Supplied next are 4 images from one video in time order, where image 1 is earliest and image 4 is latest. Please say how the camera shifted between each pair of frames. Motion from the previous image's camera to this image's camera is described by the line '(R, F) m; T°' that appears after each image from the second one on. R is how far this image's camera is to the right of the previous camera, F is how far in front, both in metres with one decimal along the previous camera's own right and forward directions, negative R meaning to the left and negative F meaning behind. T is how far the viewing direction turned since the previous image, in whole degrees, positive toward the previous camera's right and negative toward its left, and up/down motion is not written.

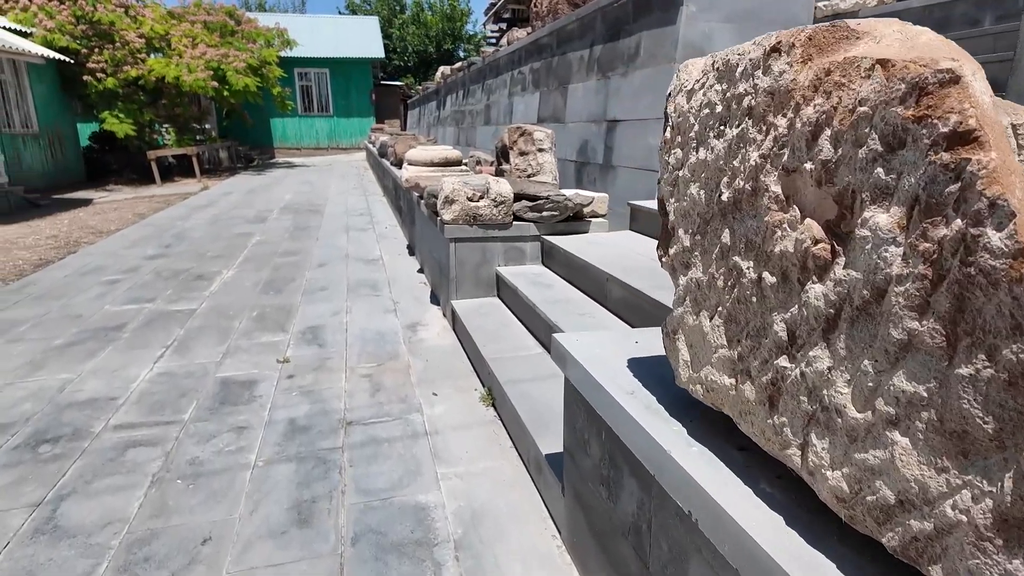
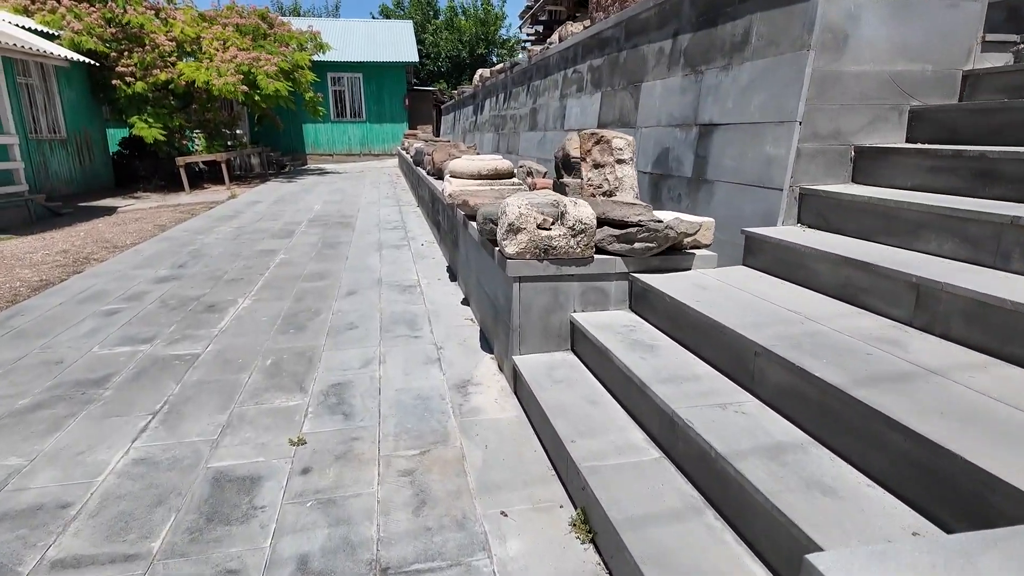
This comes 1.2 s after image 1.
(-0.2, +0.8) m; -3°
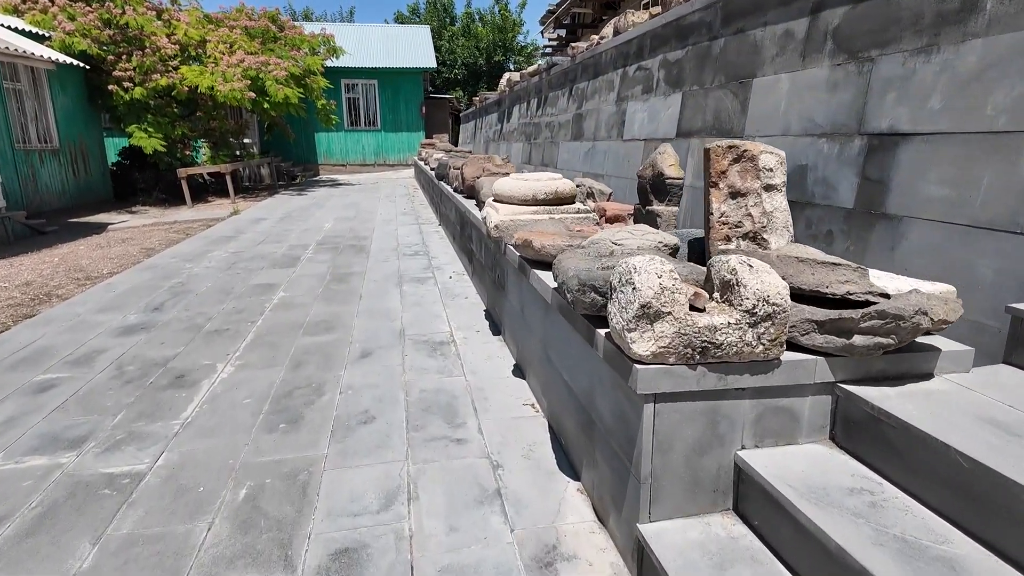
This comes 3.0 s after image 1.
(-0.3, +1.1) m; -1°
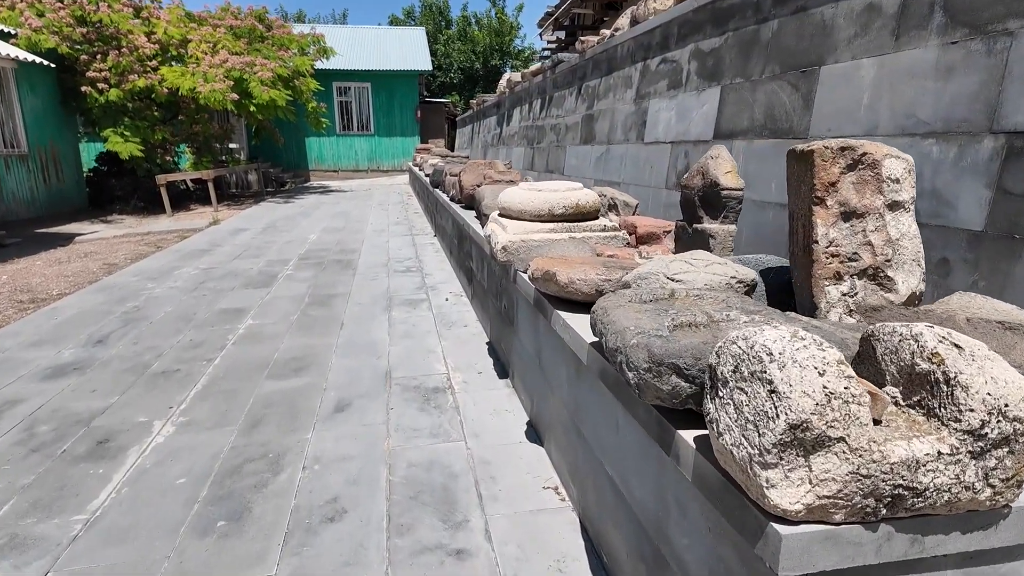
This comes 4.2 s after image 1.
(-0.1, +0.6) m; 0°
